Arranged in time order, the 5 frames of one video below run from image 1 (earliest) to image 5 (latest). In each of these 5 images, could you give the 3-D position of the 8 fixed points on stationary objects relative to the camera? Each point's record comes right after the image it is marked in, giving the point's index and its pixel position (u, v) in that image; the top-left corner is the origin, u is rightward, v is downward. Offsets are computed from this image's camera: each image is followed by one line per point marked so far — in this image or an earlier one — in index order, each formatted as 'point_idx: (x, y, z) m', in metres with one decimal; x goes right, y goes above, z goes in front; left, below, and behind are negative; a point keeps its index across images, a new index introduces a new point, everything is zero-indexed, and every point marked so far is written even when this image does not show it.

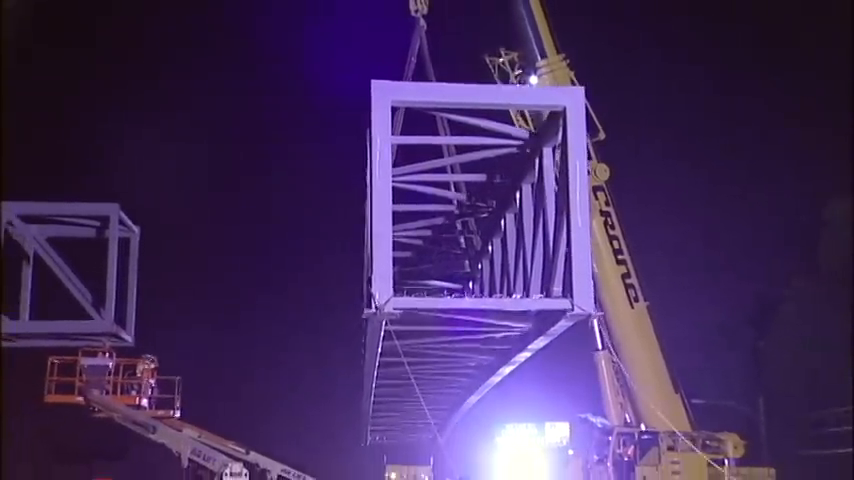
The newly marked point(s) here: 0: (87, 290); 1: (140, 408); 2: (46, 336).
0: (-5.3, -0.8, +15.0) m
1: (-5.4, -3.2, +18.1) m
2: (-5.7, -1.4, +14.3) m
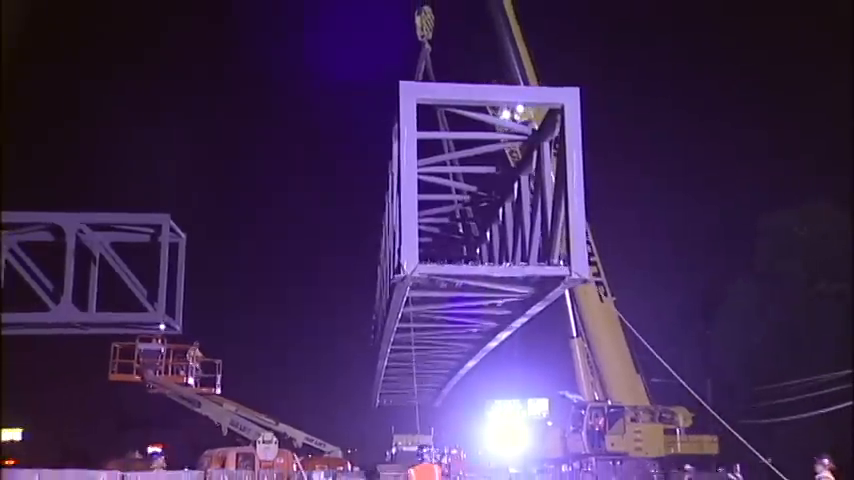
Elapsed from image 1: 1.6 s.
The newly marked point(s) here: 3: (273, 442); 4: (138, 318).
0: (-5.3, -0.9, +17.9) m
1: (-5.4, -3.2, +21.0) m
2: (-5.7, -1.5, +17.1) m
3: (-2.8, -3.7, +17.9) m
4: (-5.1, -1.4, +16.9) m
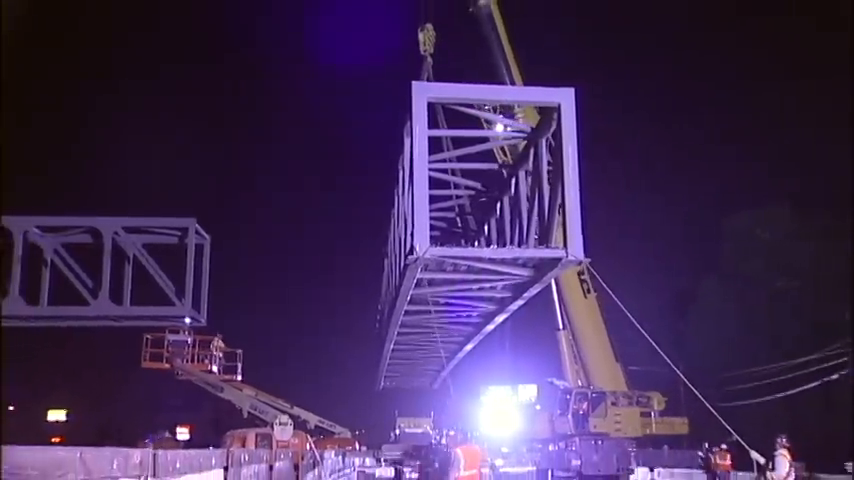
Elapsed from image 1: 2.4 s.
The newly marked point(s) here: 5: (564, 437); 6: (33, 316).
0: (-5.3, -0.9, +19.8) m
1: (-5.3, -3.3, +23.0) m
2: (-5.7, -1.5, +19.1) m
3: (-2.8, -3.8, +19.9) m
4: (-5.1, -1.4, +18.8) m
5: (+2.8, -4.1, +19.9) m
6: (-7.4, -1.4, +18.0) m
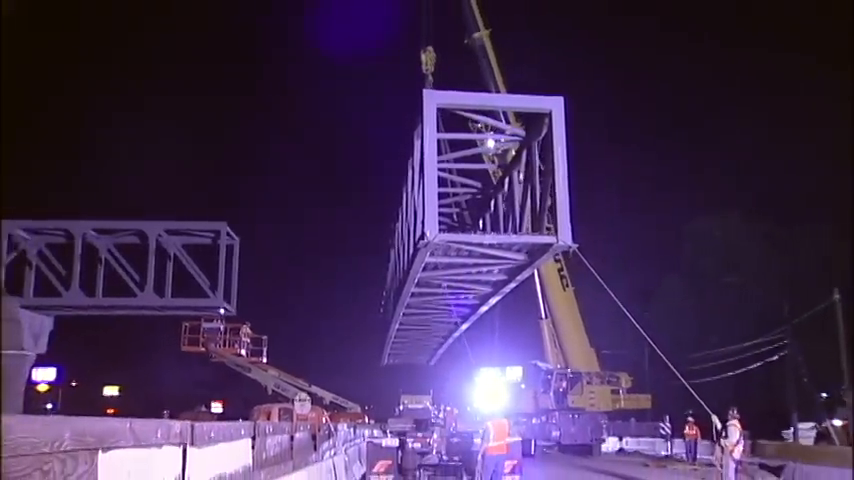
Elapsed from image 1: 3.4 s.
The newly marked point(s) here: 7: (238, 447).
0: (-5.3, -0.9, +22.9) m
1: (-5.3, -3.3, +26.1) m
2: (-5.7, -1.6, +22.2) m
3: (-2.8, -3.8, +23.0) m
4: (-5.1, -1.5, +21.9) m
5: (+2.8, -4.1, +23.0) m
6: (-7.4, -1.4, +21.1) m
7: (-3.4, -3.7, +16.7) m
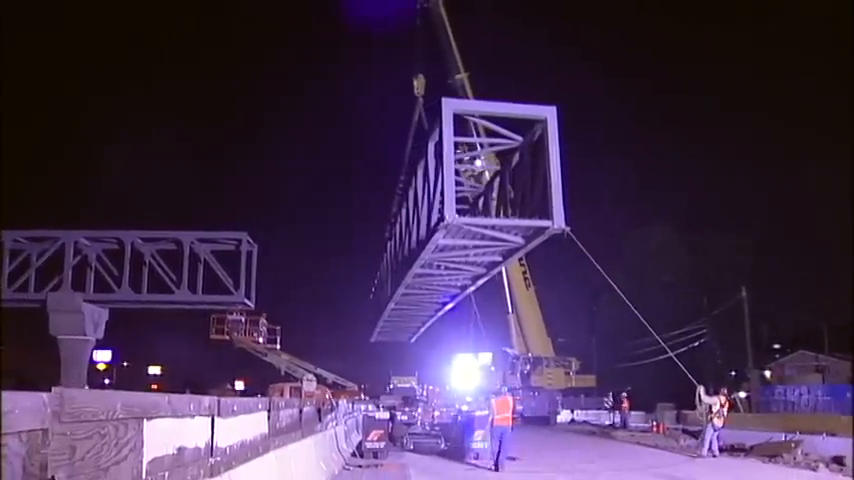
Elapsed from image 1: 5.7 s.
0: (-5.7, -1.1, +27.6) m
1: (-5.8, -3.5, +30.8) m
2: (-6.1, -1.8, +26.9) m
3: (-3.2, -4.0, +27.7) m
4: (-5.5, -1.6, +26.7) m
5: (+2.4, -4.3, +27.7) m
6: (-7.8, -1.6, +25.8) m
7: (-3.7, -3.9, +21.4) m
